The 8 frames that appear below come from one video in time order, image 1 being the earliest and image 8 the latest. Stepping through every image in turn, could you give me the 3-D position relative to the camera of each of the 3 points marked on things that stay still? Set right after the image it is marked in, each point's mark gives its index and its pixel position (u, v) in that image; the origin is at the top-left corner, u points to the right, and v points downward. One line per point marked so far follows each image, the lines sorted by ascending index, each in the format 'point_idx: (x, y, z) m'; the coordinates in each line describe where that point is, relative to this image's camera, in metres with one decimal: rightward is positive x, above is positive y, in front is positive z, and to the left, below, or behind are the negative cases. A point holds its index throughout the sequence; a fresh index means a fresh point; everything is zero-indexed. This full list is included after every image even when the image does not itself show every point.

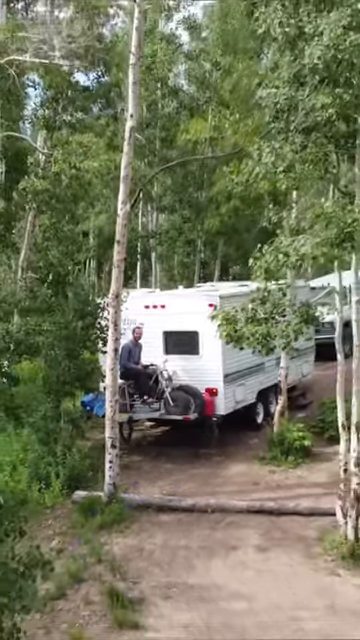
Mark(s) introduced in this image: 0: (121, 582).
0: (-0.3, -1.9, +6.2) m
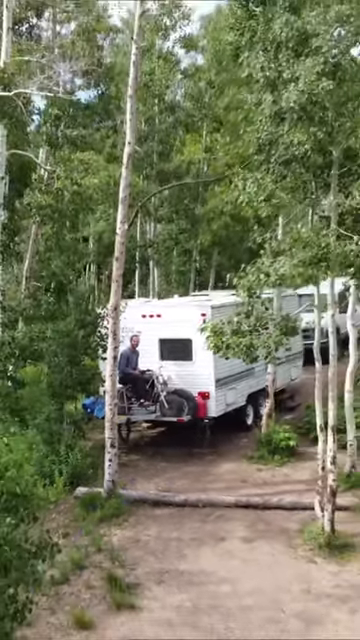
0: (-0.5, -2.0, +6.8) m
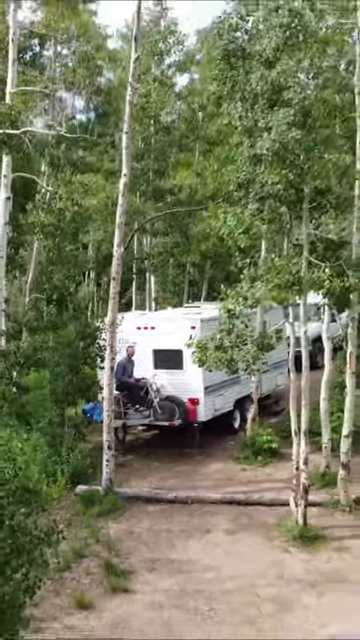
0: (-0.6, -2.2, +7.7) m
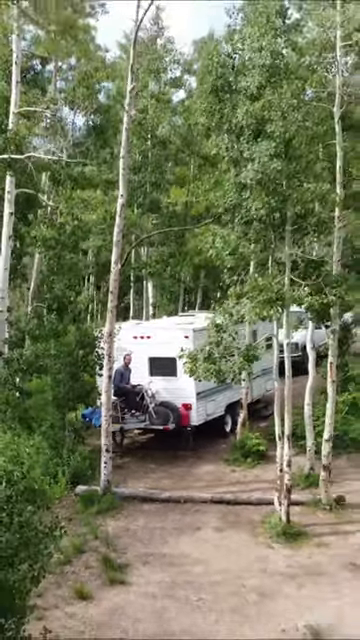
0: (-0.7, -2.3, +8.3) m
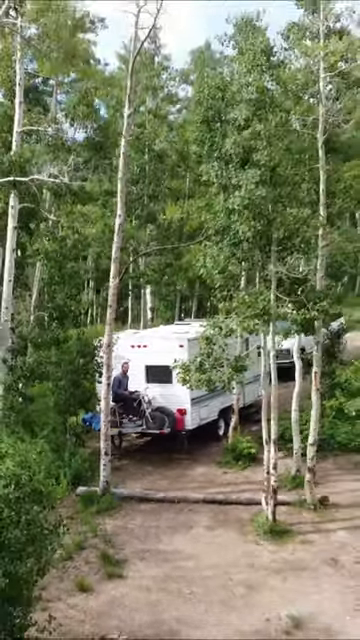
0: (-0.7, -2.4, +8.9) m
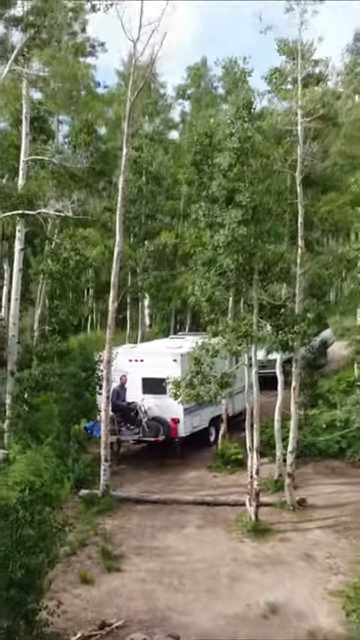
0: (-0.8, -2.7, +10.0) m
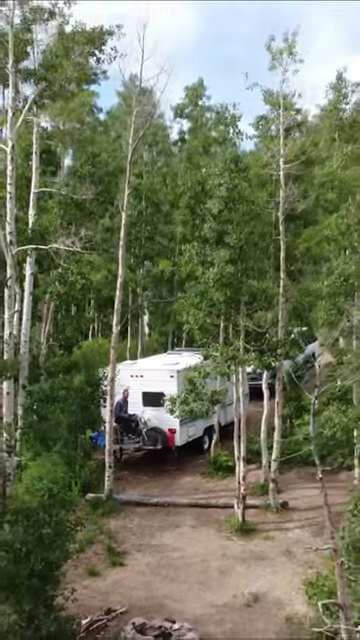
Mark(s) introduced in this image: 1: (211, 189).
0: (-0.9, -3.0, +11.3) m
1: (+0.4, +1.8, +11.0) m
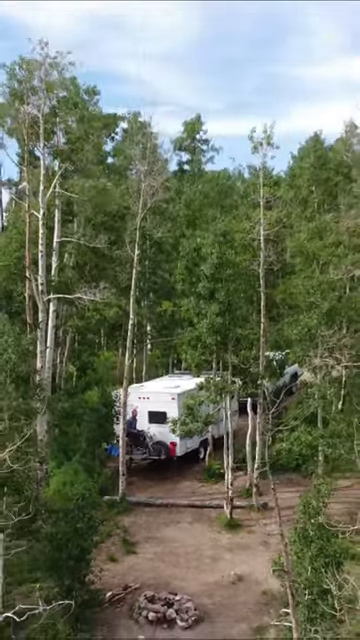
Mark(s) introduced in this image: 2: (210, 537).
0: (-0.9, -3.7, +14.2) m
1: (+0.4, +1.1, +13.9) m
2: (+0.5, -3.7, +14.0) m
